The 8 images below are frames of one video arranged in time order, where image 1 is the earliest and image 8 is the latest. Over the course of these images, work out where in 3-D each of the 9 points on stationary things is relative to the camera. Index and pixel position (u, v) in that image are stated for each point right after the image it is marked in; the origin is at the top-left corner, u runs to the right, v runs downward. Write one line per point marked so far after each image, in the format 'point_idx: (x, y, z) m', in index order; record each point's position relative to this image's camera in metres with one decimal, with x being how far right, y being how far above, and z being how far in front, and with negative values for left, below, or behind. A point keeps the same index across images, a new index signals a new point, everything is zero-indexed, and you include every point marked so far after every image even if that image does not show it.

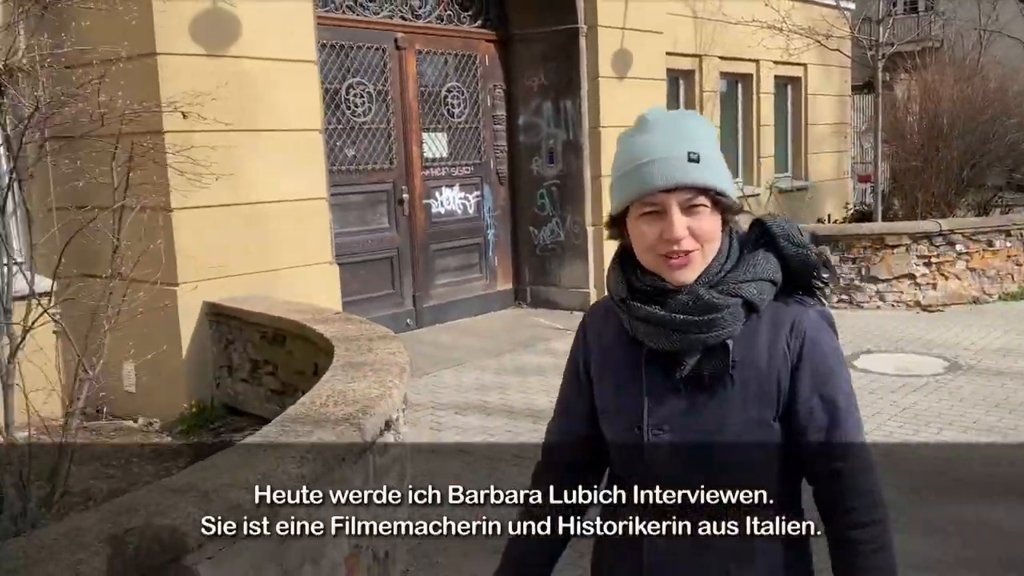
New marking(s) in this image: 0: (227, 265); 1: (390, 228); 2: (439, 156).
0: (-1.5, +0.1, +4.8) m
1: (-0.8, +0.4, +6.5) m
2: (-0.5, +1.0, +6.8) m
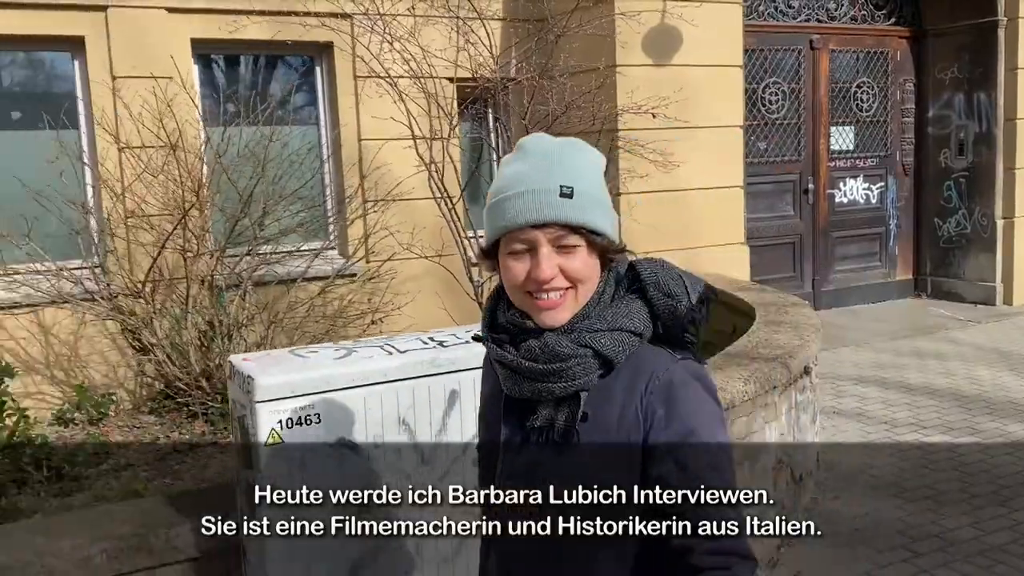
0: (+0.9, +0.3, +5.7) m
1: (+2.1, +0.6, +7.0) m
2: (+2.6, +1.1, +7.2) m
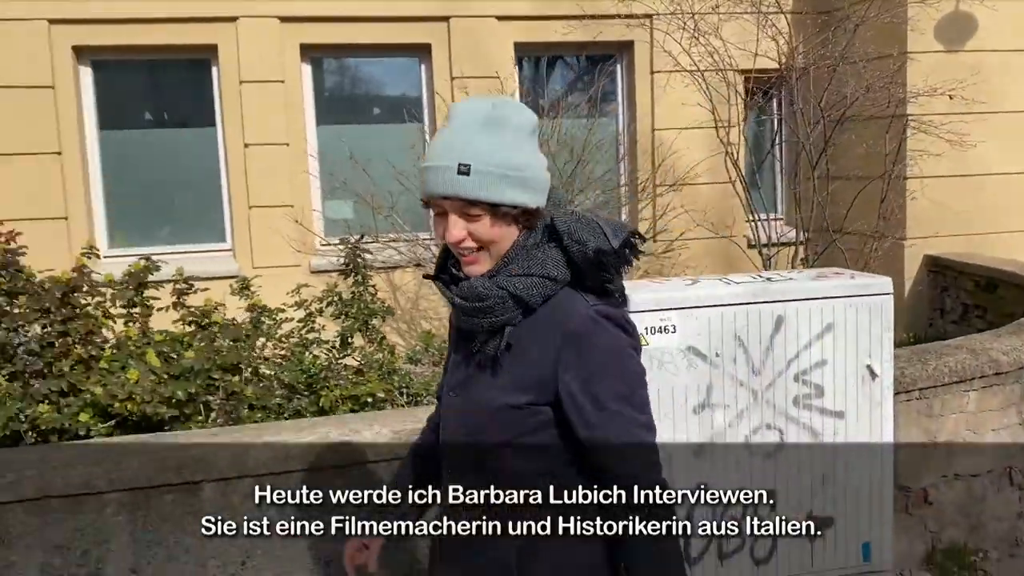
0: (+2.7, +0.4, +5.9) m
1: (+4.3, +0.6, +6.8) m
2: (+4.7, +1.1, +6.8) m
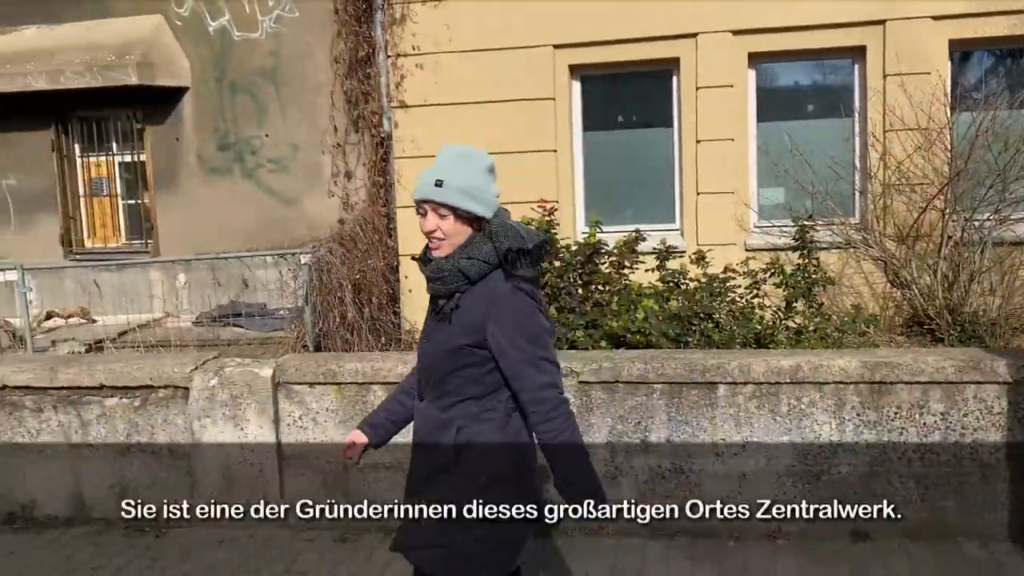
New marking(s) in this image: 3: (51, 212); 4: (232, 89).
0: (+5.5, +0.4, +5.4) m
1: (+7.3, +0.6, +5.7) m
2: (+7.7, +1.0, +5.5) m
3: (-4.0, +0.7, +8.3) m
4: (-2.3, +1.7, +7.9) m
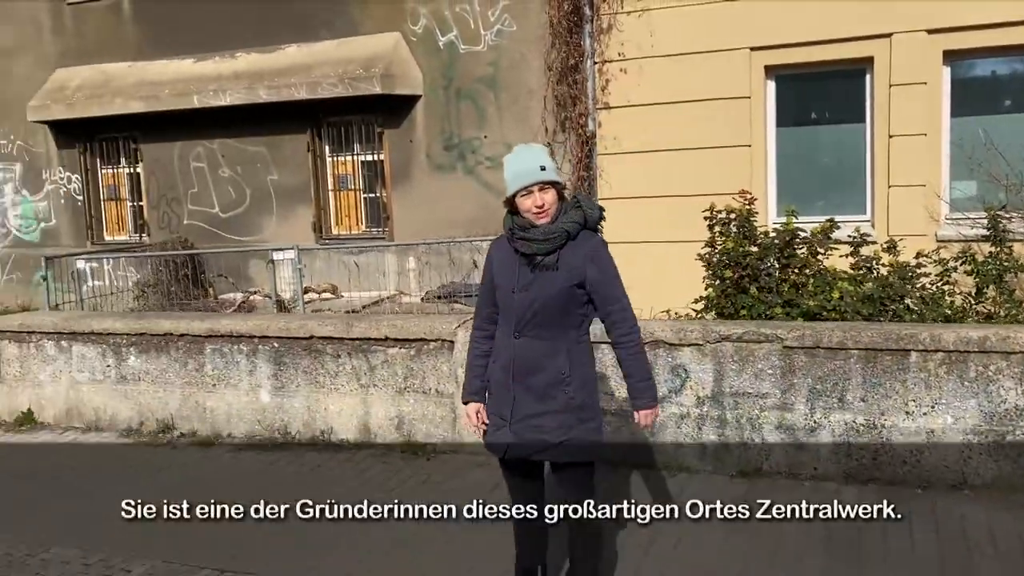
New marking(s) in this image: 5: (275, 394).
0: (+6.7, +0.4, +5.1) m
1: (+8.5, +0.6, +5.0) m
2: (+9.0, +1.0, +4.8) m
3: (-2.1, +0.9, +9.6) m
4: (-0.5, +1.8, +9.0) m
5: (-1.3, -0.6, +5.3) m
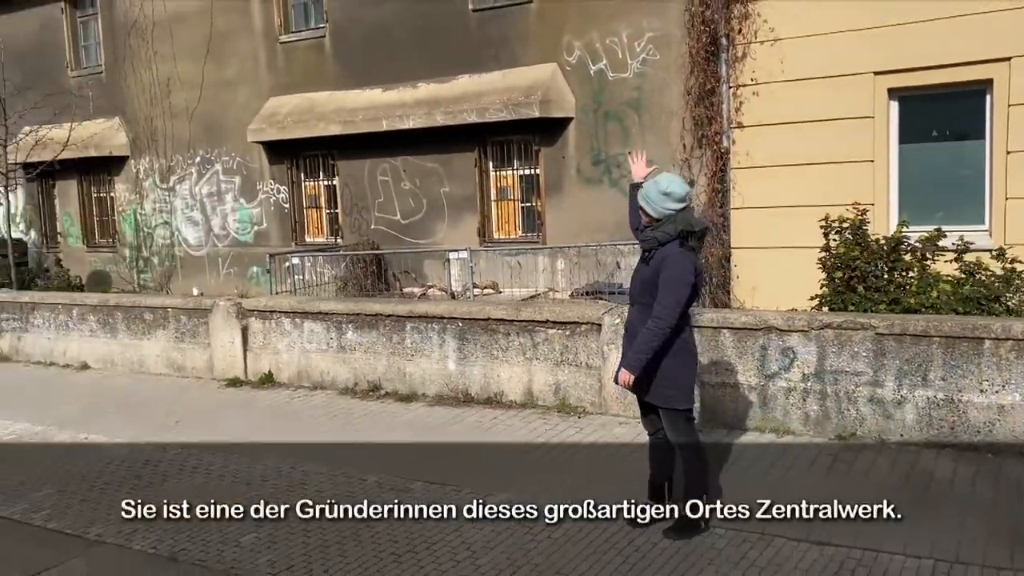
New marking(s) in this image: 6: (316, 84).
0: (+7.6, +0.3, +5.3) m
1: (+9.4, +0.4, +5.0) m
2: (+9.8, +0.9, +4.7) m
3: (-0.5, +0.9, +11.1) m
4: (+1.0, +1.9, +10.2) m
5: (-0.4, -0.5, +6.6) m
6: (-2.5, +2.6, +12.0) m
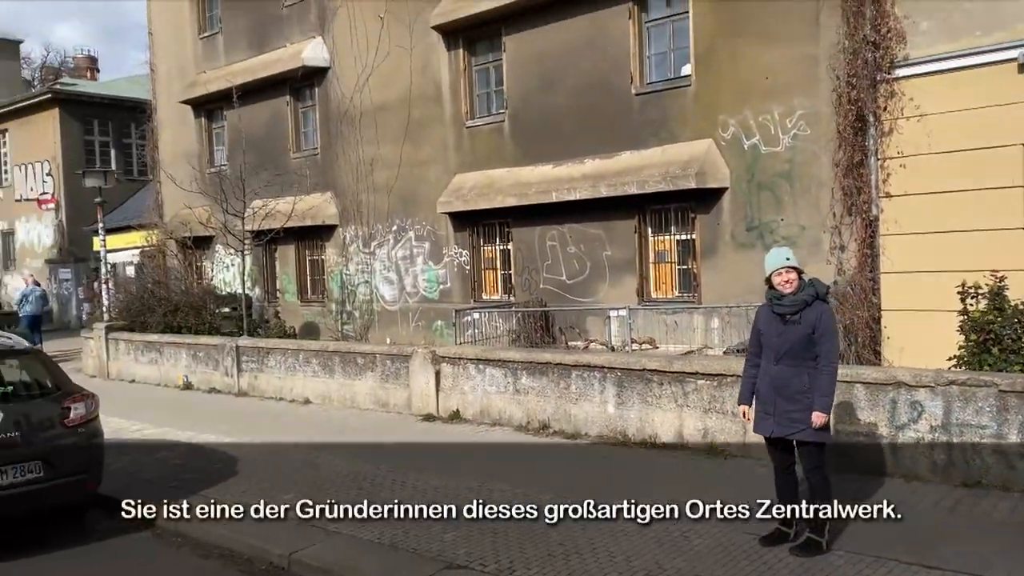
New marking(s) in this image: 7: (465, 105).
0: (+8.5, -0.1, +5.0) m
1: (+10.2, 0.0, +4.4) m
2: (+10.5, +0.5, +4.0) m
3: (+1.6, +0.2, +12.1) m
4: (+2.9, +1.2, +11.0) m
5: (+0.9, -1.0, +7.6) m
6: (-0.2, +1.8, +13.5) m
7: (-0.7, +2.7, +14.0) m
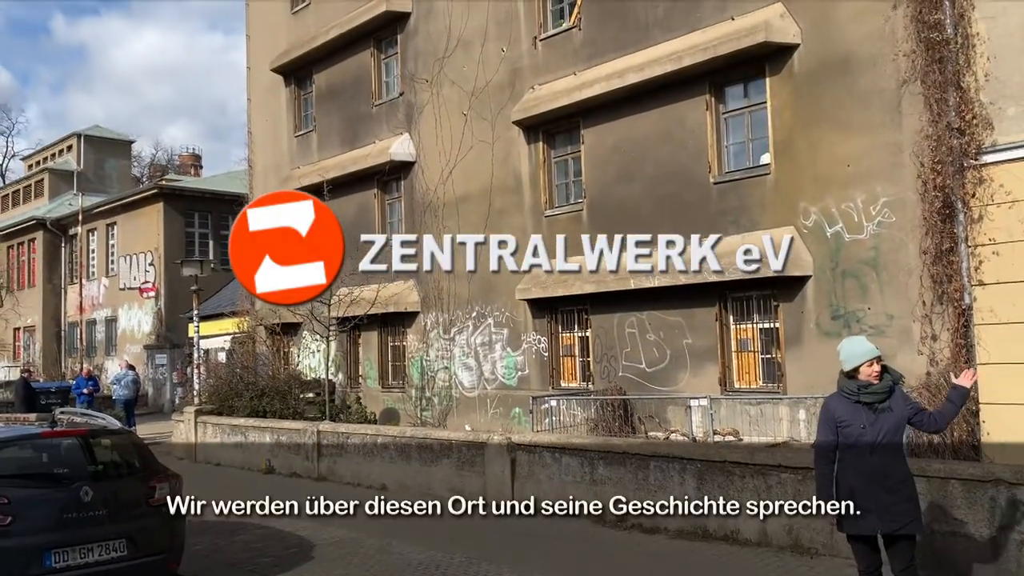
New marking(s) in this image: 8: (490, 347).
0: (+8.8, -0.6, +4.2) m
1: (+10.5, -0.4, +3.5) m
2: (+10.8, +0.1, +3.1) m
3: (+2.6, -0.9, +11.9) m
4: (+3.8, +0.1, +10.8) m
5: (+1.5, -1.7, +7.4) m
6: (+0.9, +0.6, +13.6) m
7: (+0.5, +1.4, +14.2) m
8: (-0.3, -0.9, +14.9) m
